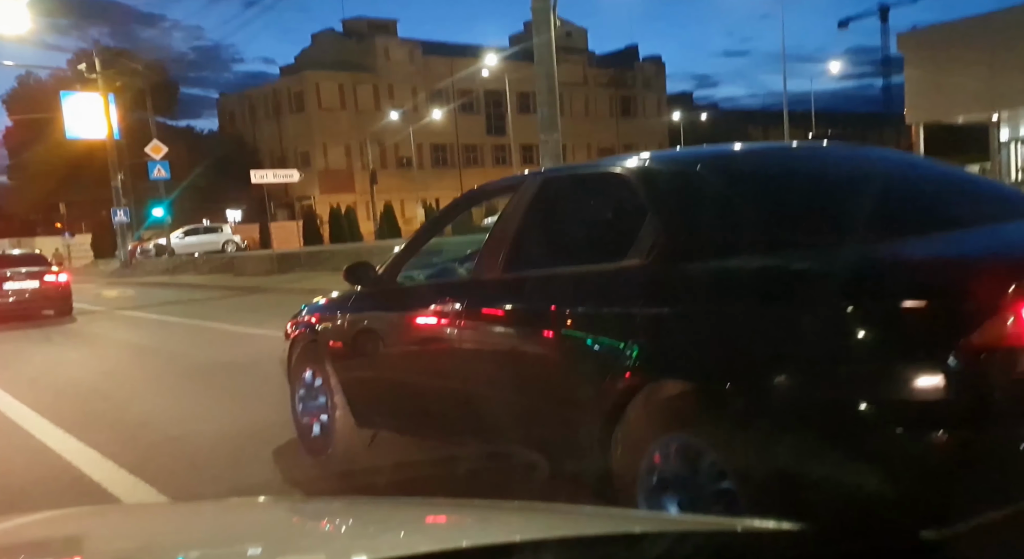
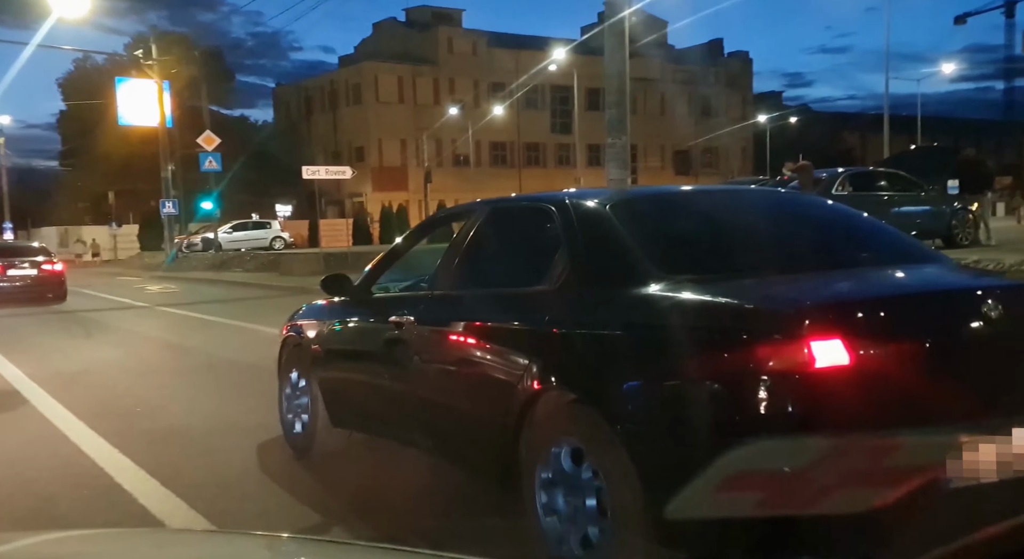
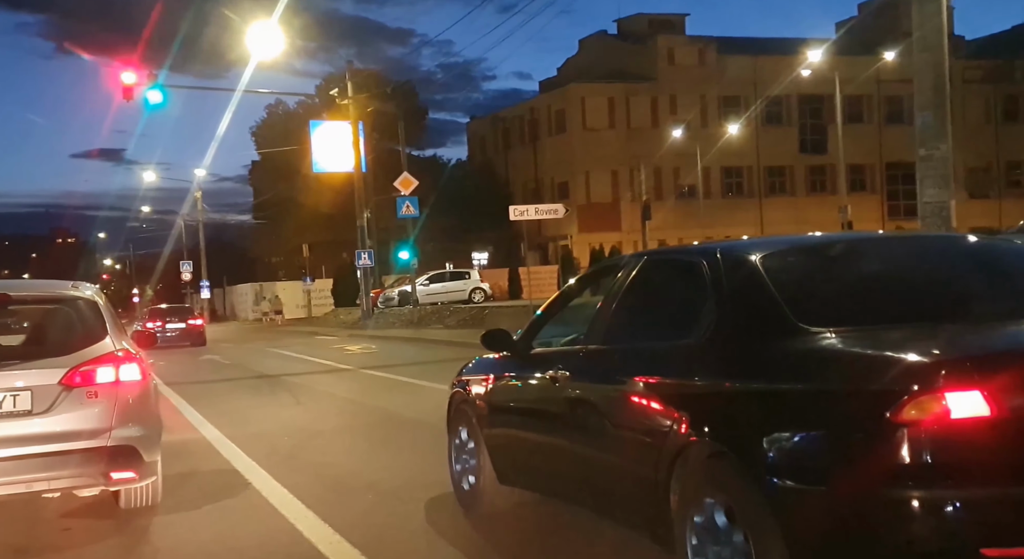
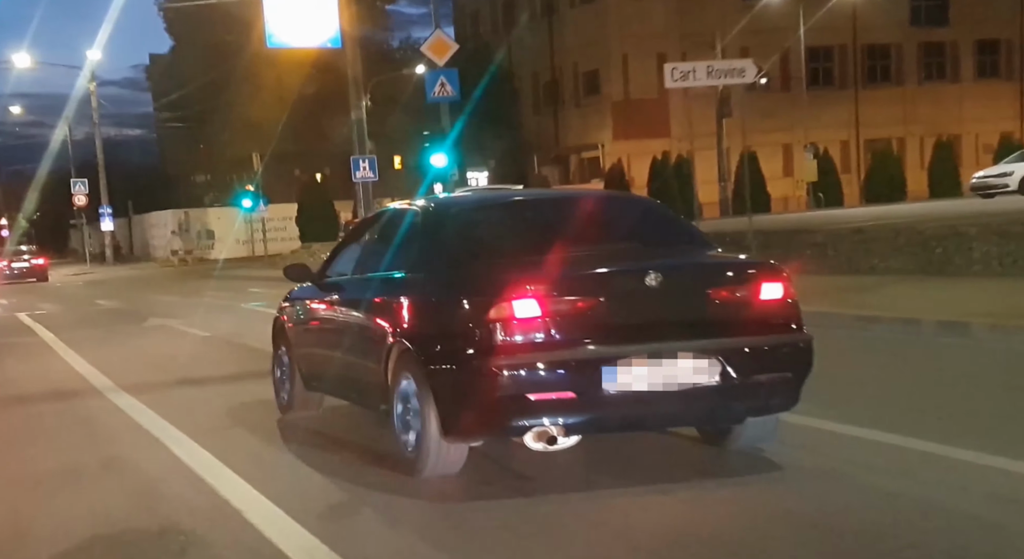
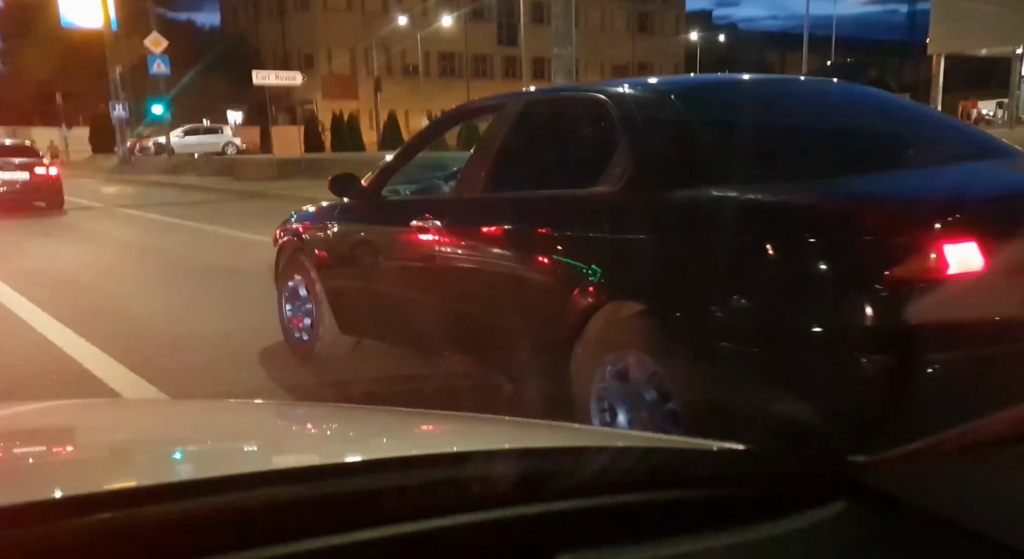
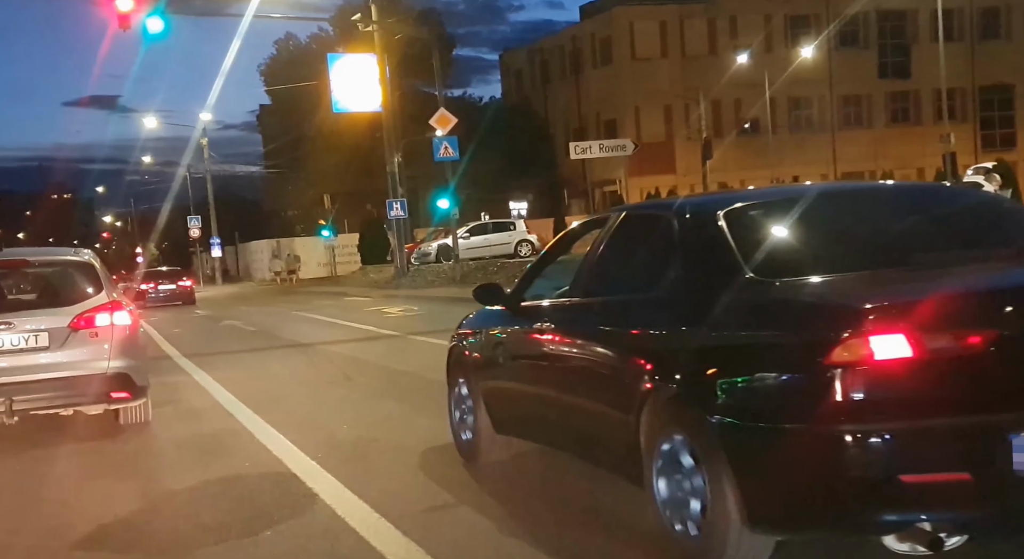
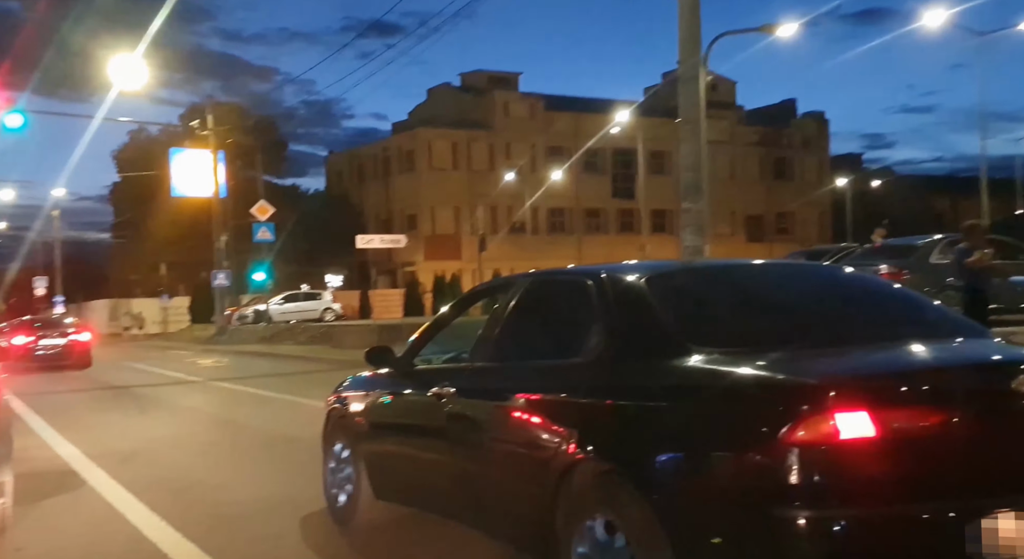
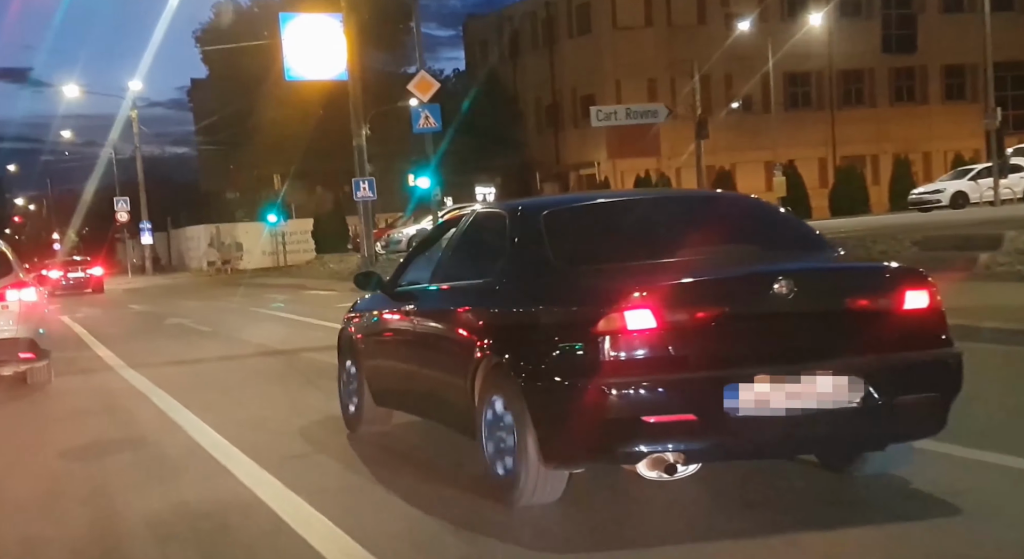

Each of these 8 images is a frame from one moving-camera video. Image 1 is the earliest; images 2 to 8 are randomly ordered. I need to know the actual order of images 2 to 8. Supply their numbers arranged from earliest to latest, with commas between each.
5, 2, 7, 3, 6, 8, 4
